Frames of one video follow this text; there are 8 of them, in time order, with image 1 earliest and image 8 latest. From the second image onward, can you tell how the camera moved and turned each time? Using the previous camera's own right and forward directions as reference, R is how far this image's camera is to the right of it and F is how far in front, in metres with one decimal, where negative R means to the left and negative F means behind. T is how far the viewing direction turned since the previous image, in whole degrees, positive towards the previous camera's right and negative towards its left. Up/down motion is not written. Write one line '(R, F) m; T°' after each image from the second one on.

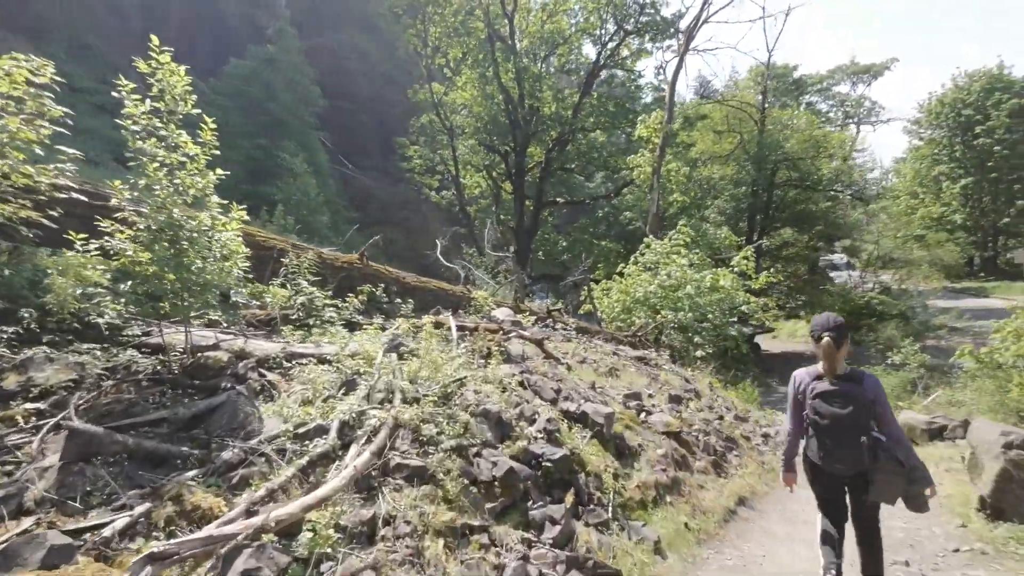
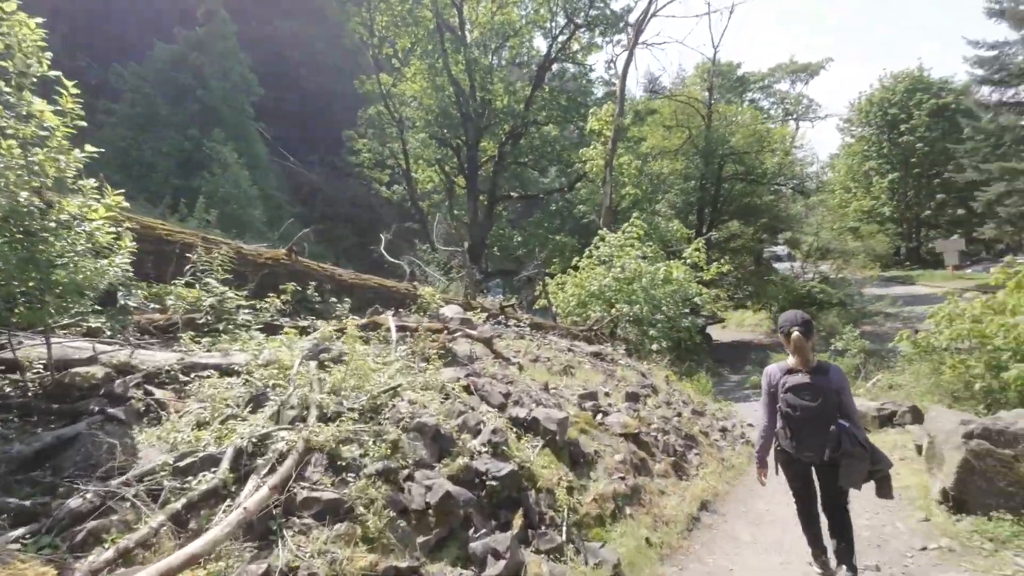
(+0.1, +0.4) m; +5°
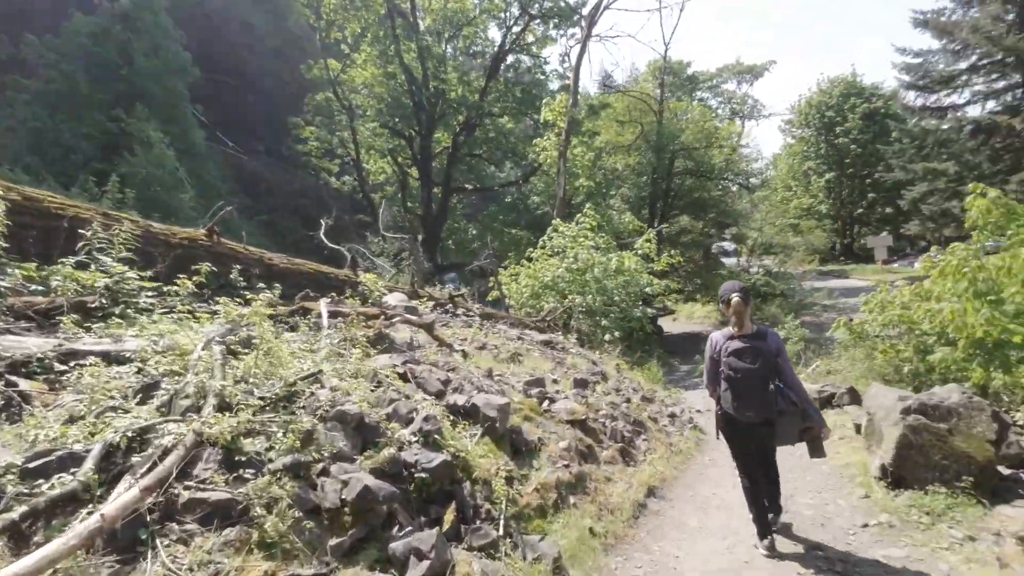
(+0.1, +0.2) m; +5°
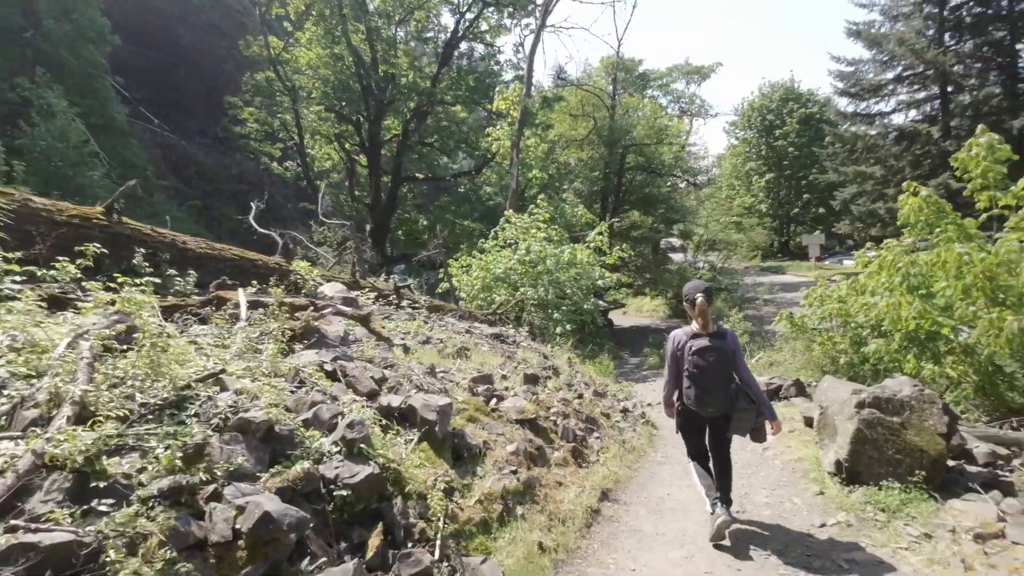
(+0.1, +0.3) m; +6°
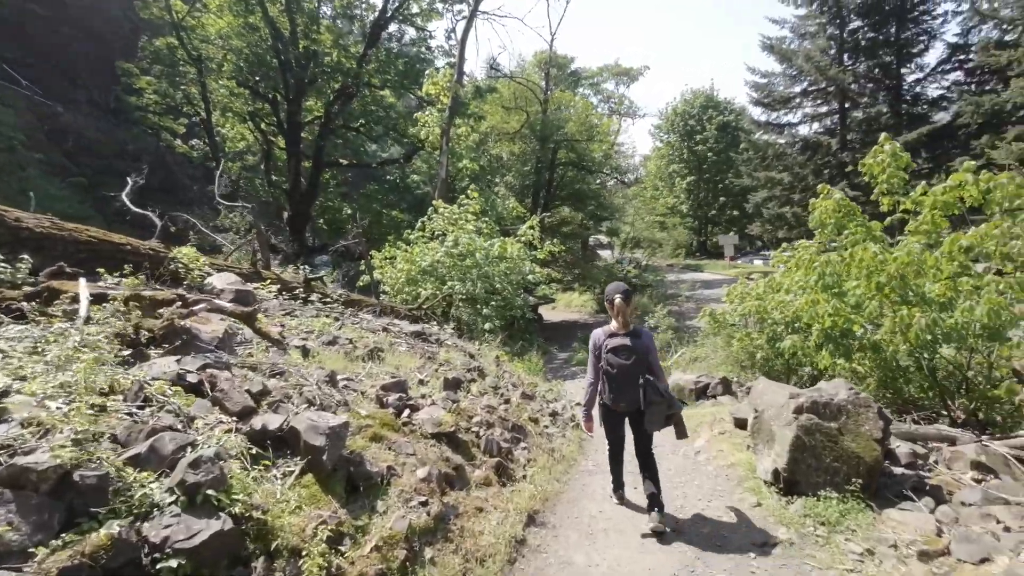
(+0.1, +0.4) m; +8°
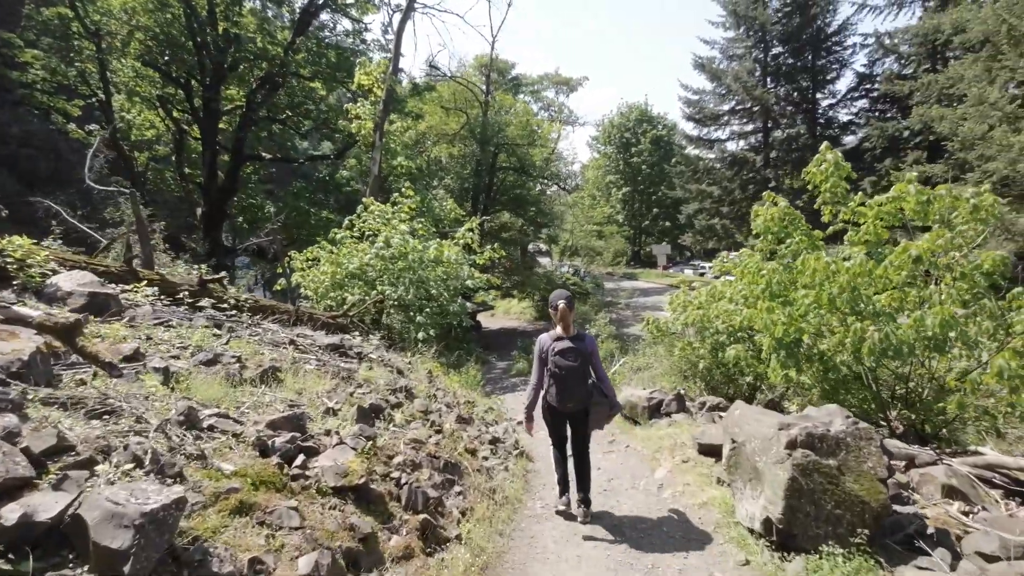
(0.0, +0.7) m; +7°
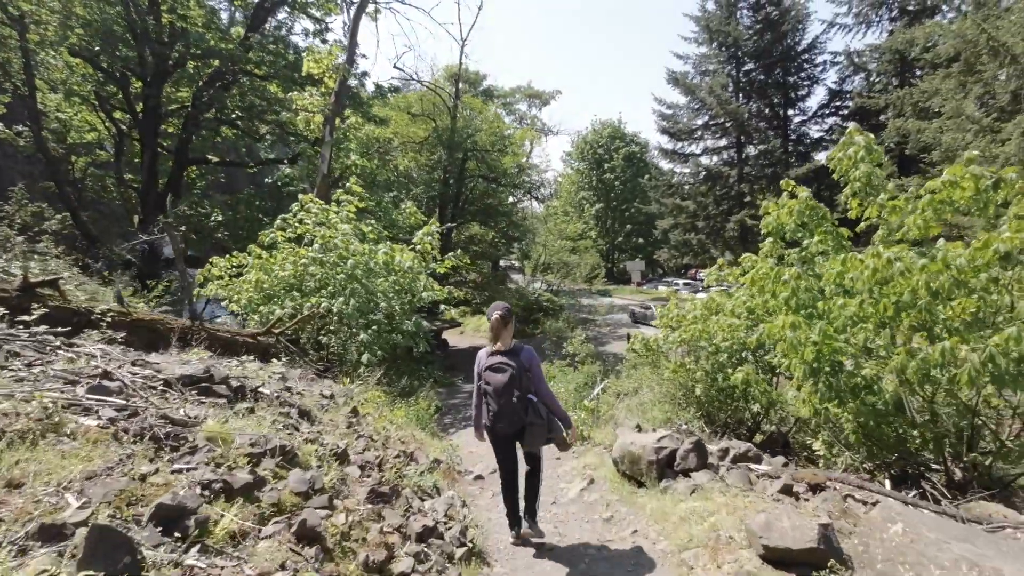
(+0.2, +1.5) m; +3°
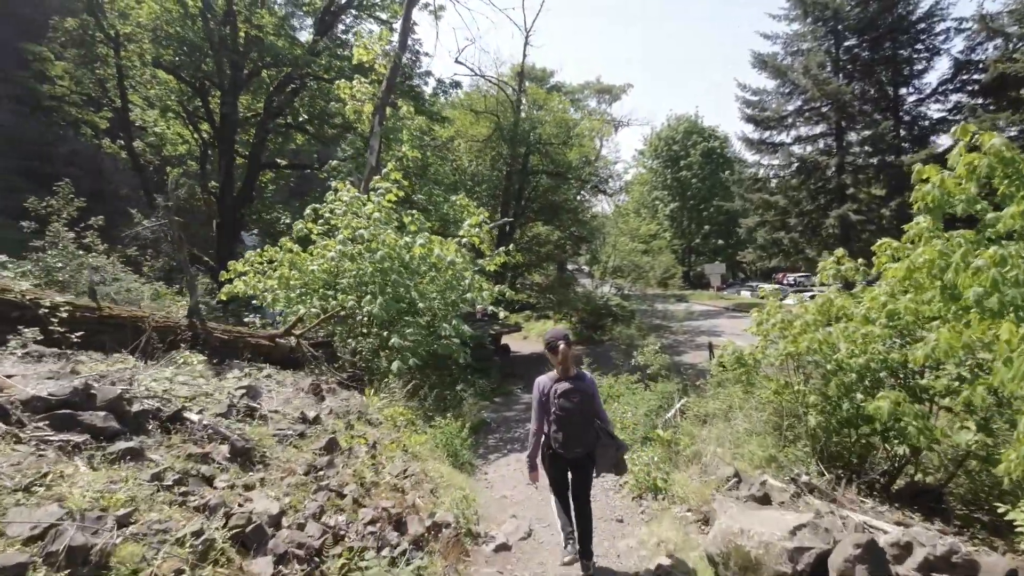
(+0.2, +1.4) m; -8°
